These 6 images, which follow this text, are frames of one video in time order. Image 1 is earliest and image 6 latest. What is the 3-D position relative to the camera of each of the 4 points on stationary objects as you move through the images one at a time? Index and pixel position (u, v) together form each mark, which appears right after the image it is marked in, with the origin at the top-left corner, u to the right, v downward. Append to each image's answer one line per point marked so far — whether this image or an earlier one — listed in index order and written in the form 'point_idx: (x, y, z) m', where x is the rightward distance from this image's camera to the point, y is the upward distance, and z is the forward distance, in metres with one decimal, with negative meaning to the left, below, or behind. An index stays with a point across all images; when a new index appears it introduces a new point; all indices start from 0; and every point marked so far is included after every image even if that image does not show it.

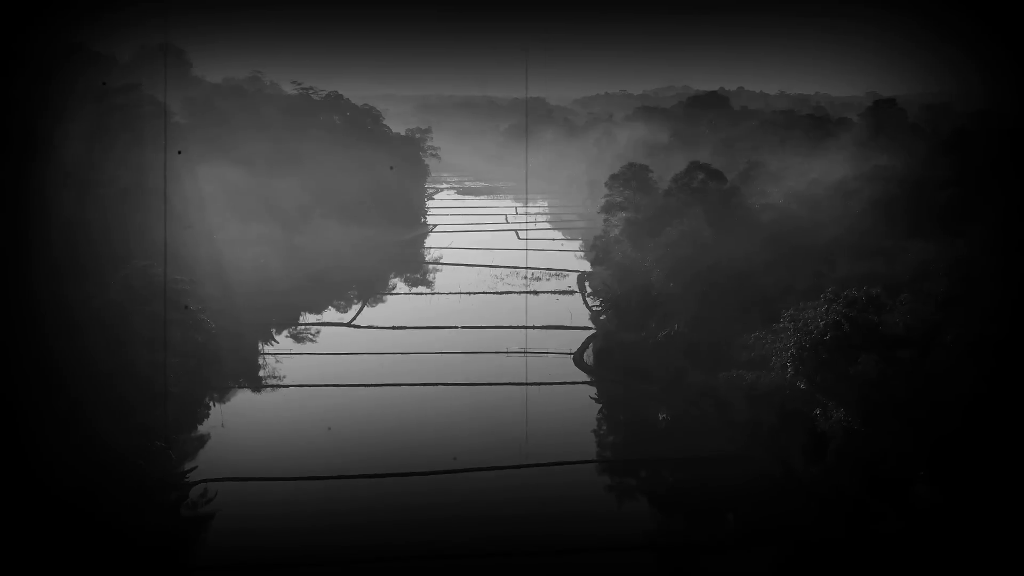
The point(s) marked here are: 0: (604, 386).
0: (+2.5, -2.5, +19.8) m
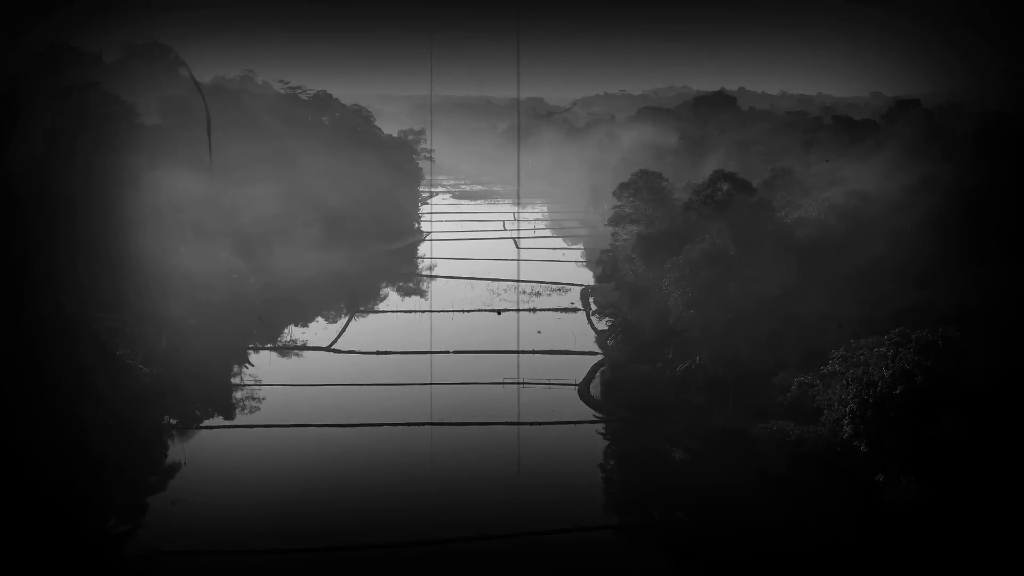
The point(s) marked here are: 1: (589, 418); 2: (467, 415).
0: (+2.4, -3.2, +17.3) m
1: (+1.9, -3.2, +17.6) m
2: (-1.1, -3.2, +18.1) m
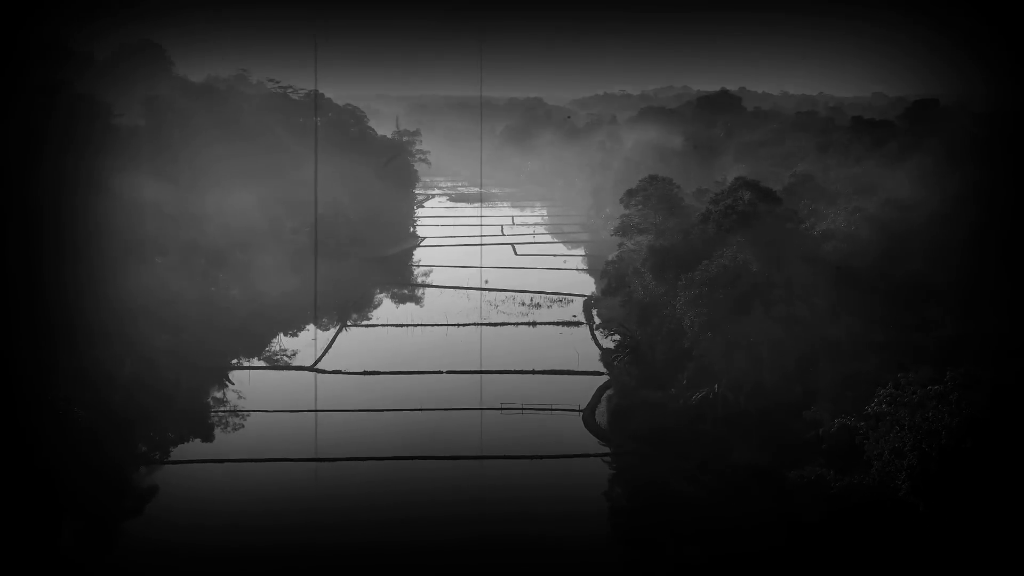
0: (+2.4, -3.6, +15.6) m
1: (+1.9, -3.6, +15.9) m
2: (-1.2, -3.7, +16.4) m
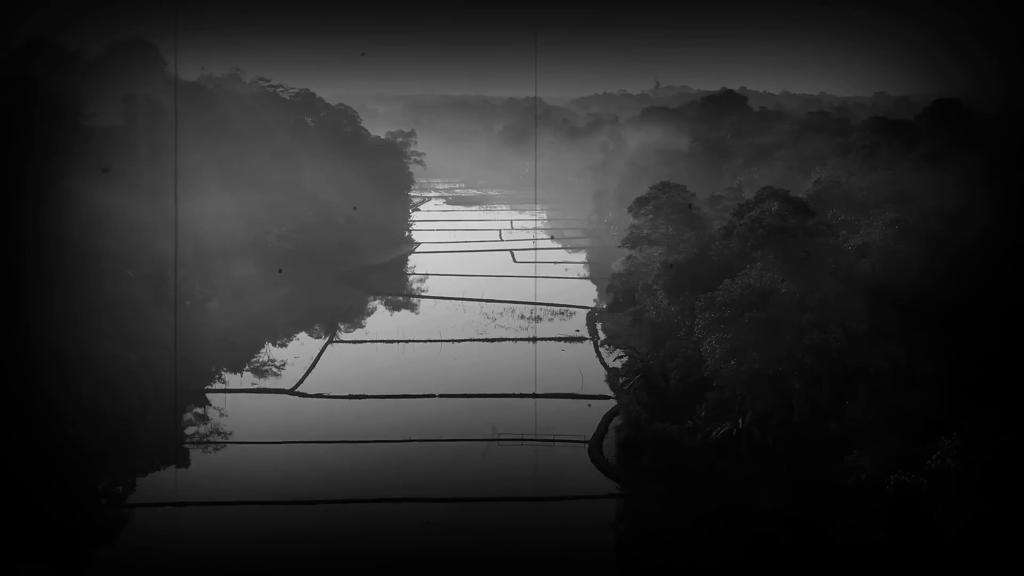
0: (+2.3, -4.1, +13.8) m
1: (+1.8, -4.0, +14.1) m
2: (-1.2, -4.1, +14.7) m
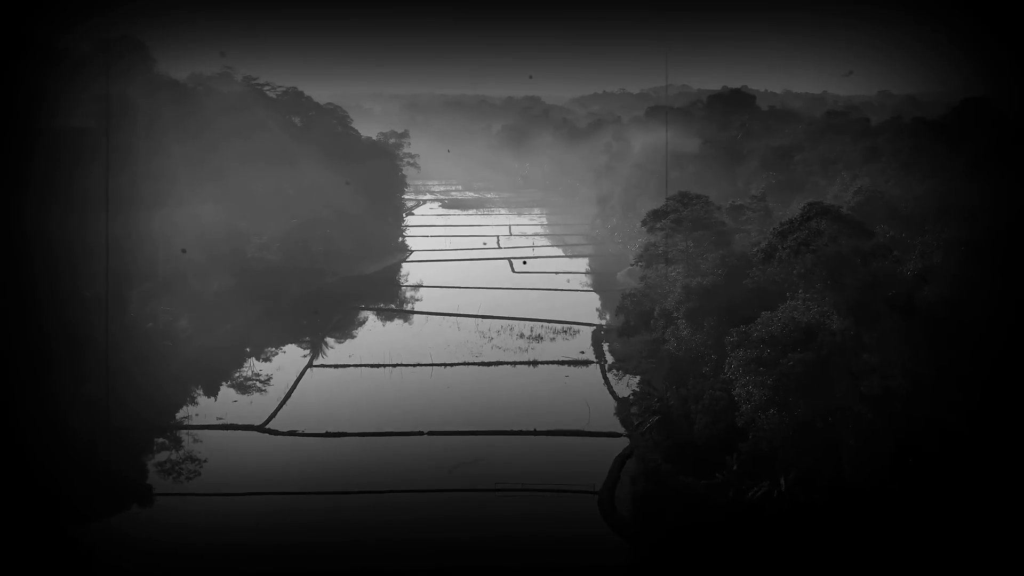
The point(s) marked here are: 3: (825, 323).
0: (+2.3, -4.6, +11.6) m
1: (+1.8, -4.6, +11.9) m
2: (-1.2, -4.7, +12.5) m
3: (+5.1, -0.5, +11.8) m
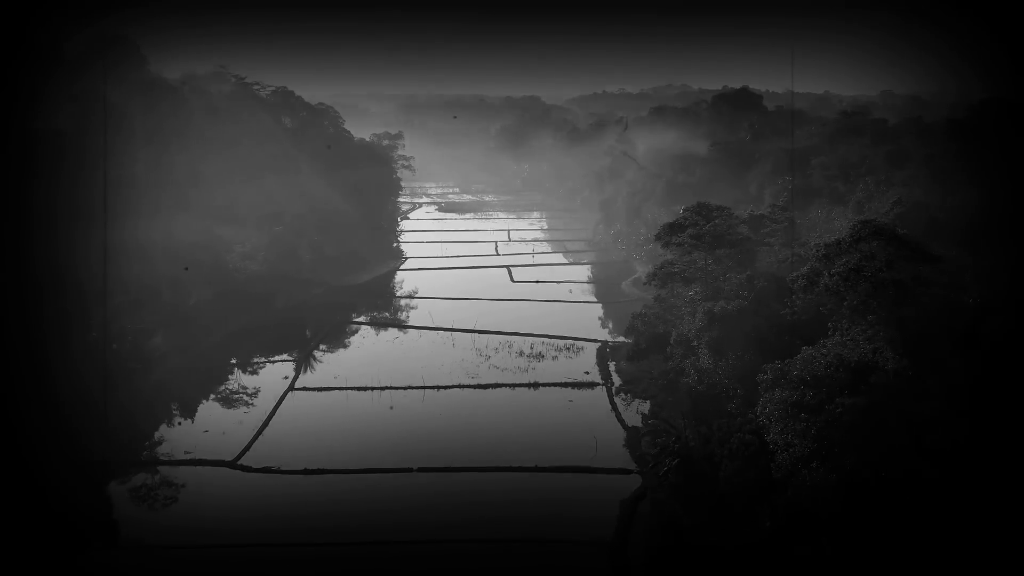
0: (+2.3, -5.1, +9.9) m
1: (+1.8, -5.0, +10.2) m
2: (-1.2, -5.1, +10.8) m
3: (+5.1, -1.0, +10.1) m
